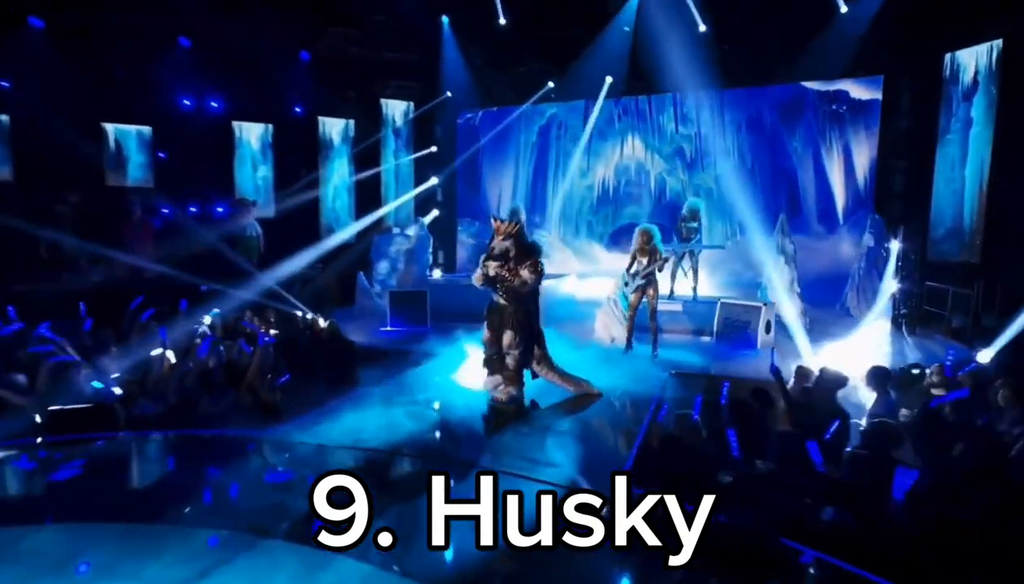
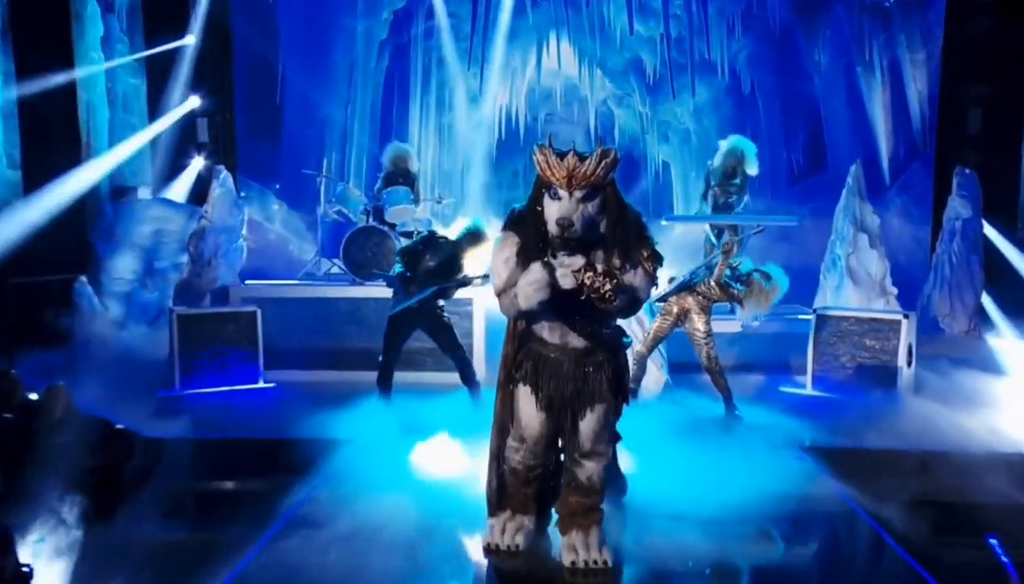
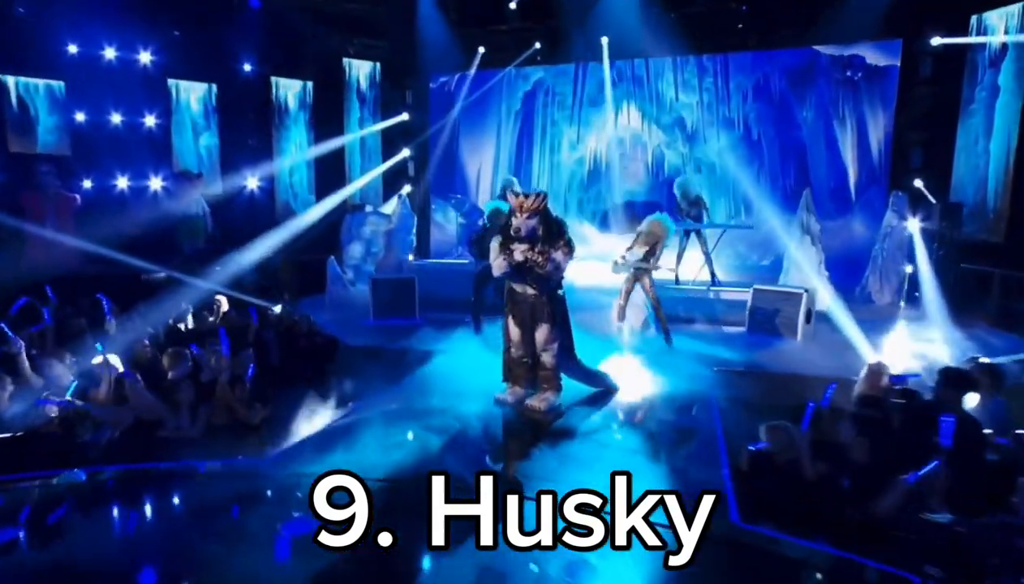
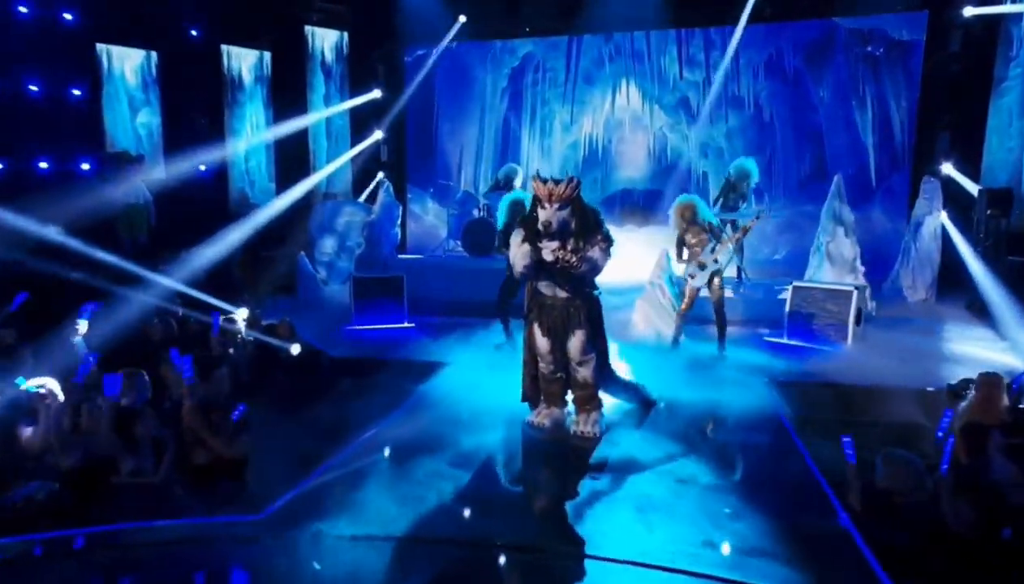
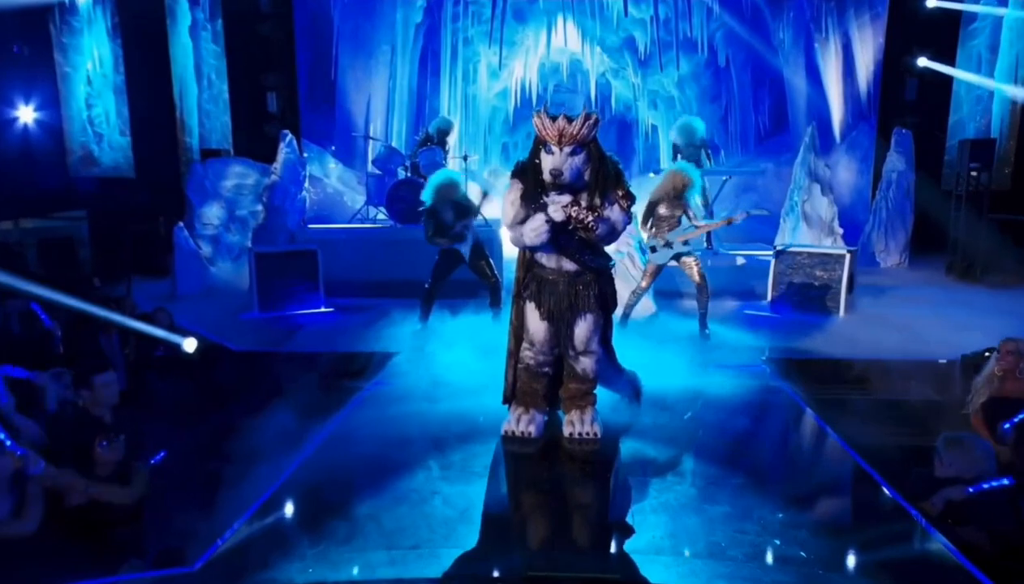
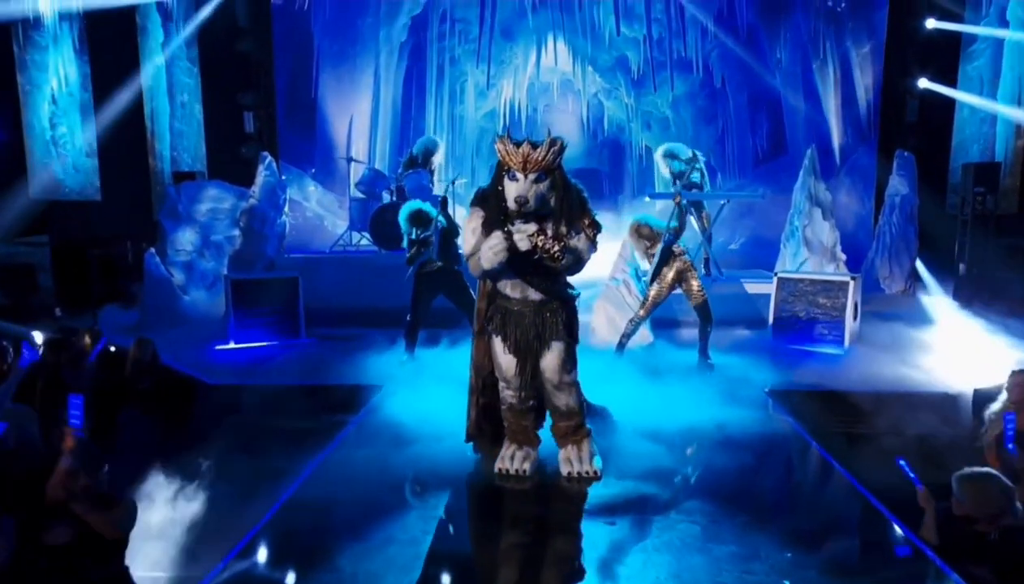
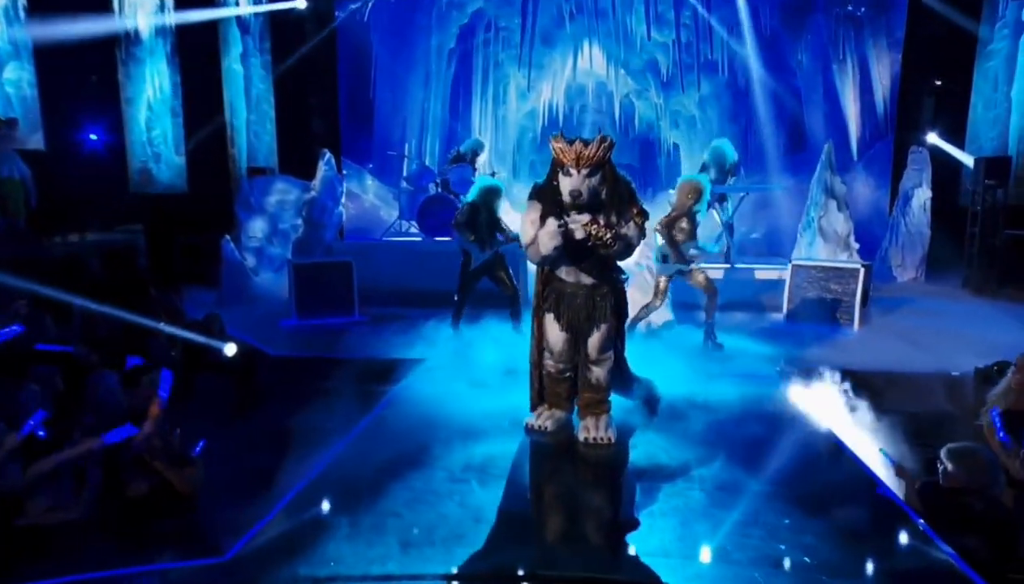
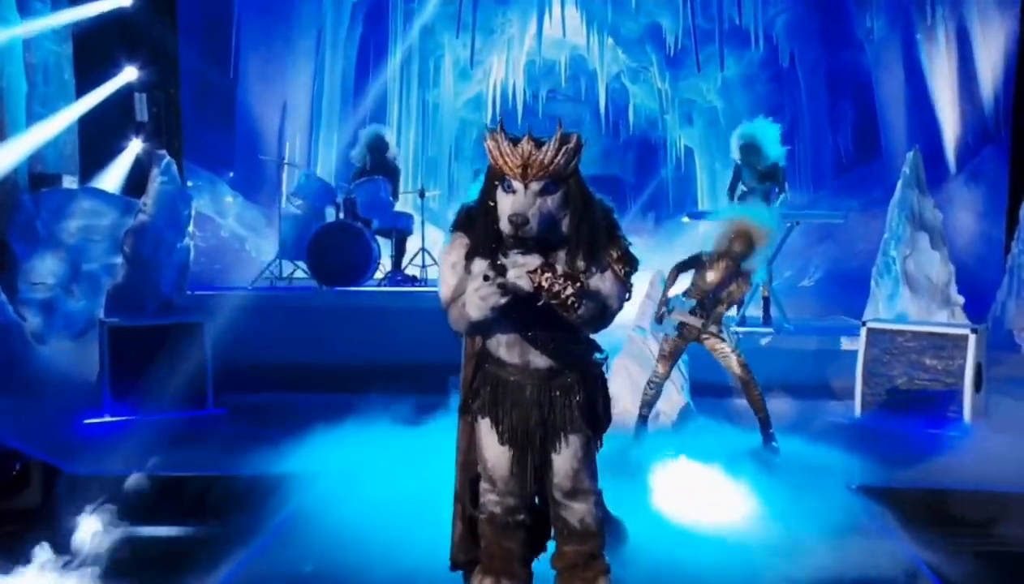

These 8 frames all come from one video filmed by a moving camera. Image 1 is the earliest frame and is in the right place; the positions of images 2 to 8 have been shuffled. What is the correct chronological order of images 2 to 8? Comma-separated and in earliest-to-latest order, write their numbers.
3, 4, 7, 5, 6, 2, 8
